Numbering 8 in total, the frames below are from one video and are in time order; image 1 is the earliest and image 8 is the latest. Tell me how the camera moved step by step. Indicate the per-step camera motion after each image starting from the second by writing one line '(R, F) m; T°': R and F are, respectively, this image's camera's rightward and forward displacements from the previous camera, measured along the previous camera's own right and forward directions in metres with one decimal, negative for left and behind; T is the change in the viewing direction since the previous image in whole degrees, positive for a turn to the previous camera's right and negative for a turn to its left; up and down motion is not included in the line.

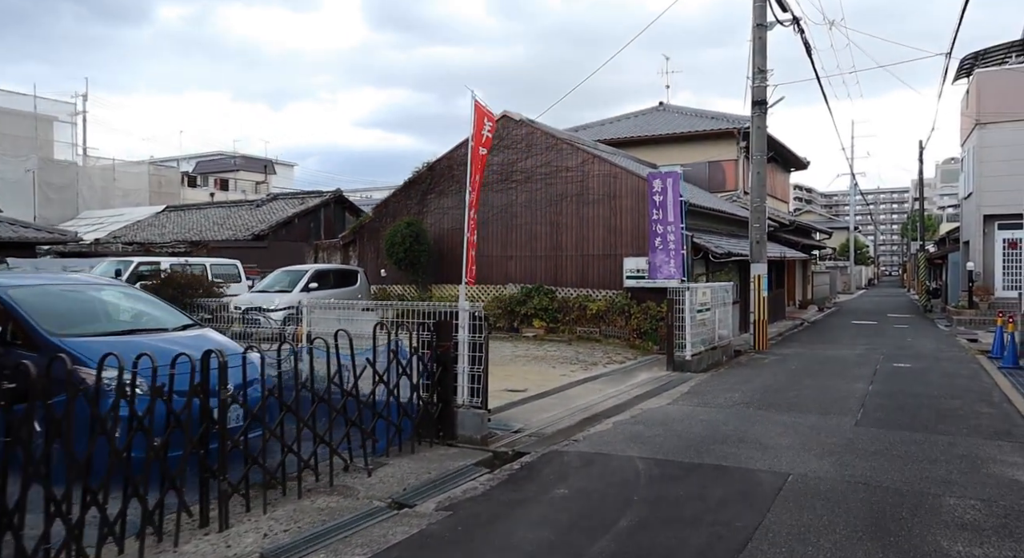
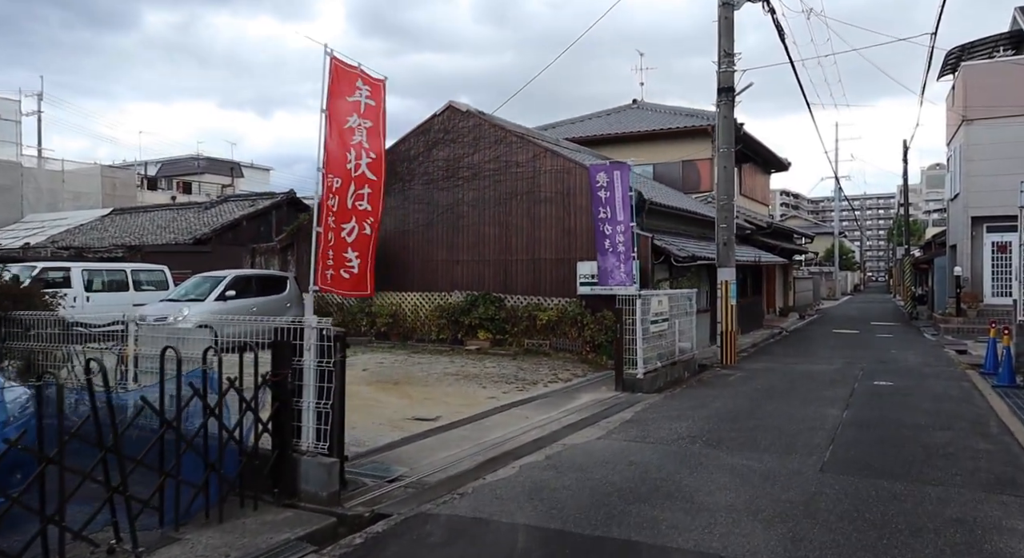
(+0.9, +1.6) m; +1°
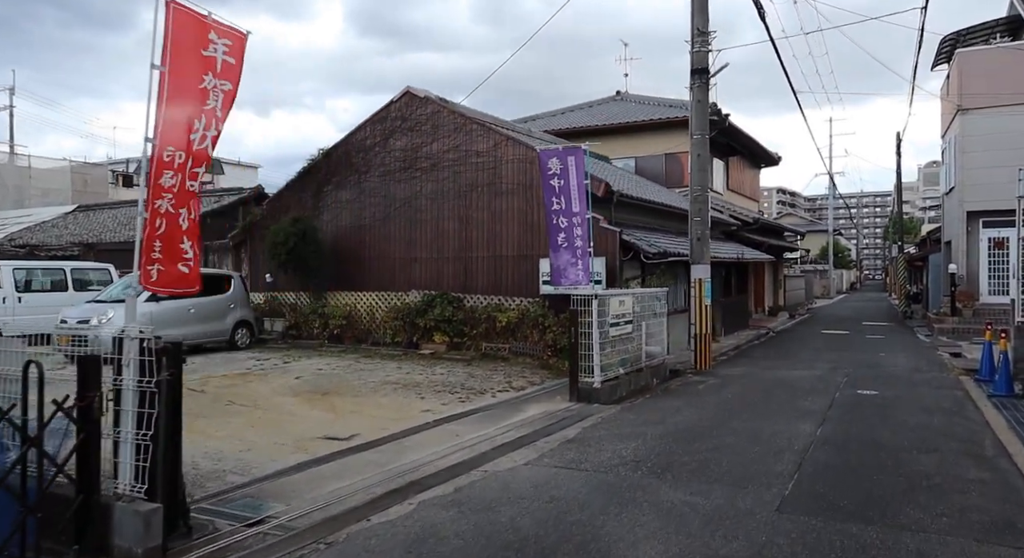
(+0.7, +1.1) m; 0°
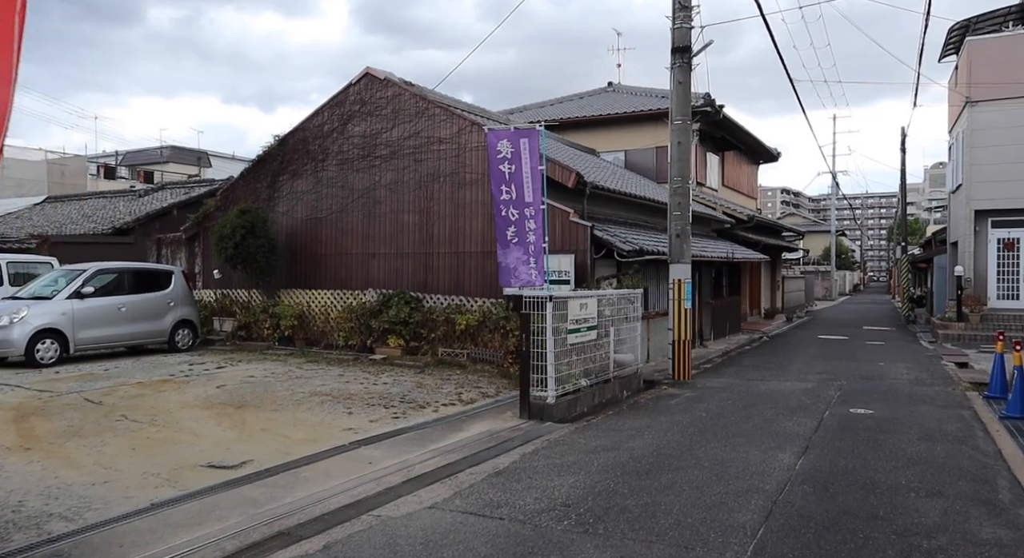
(+0.7, +1.2) m; 0°
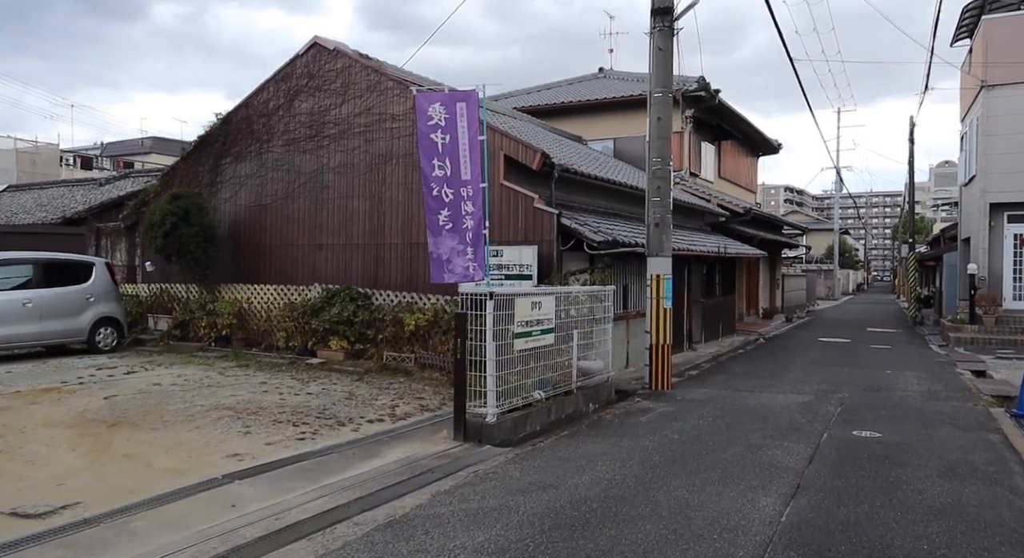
(+0.7, +1.5) m; 0°
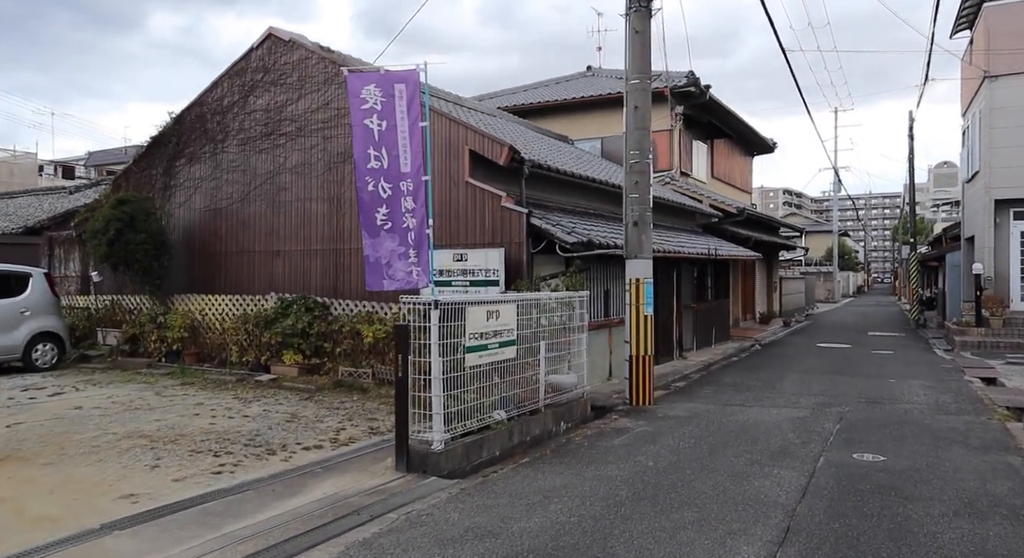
(+0.4, +0.9) m; 0°
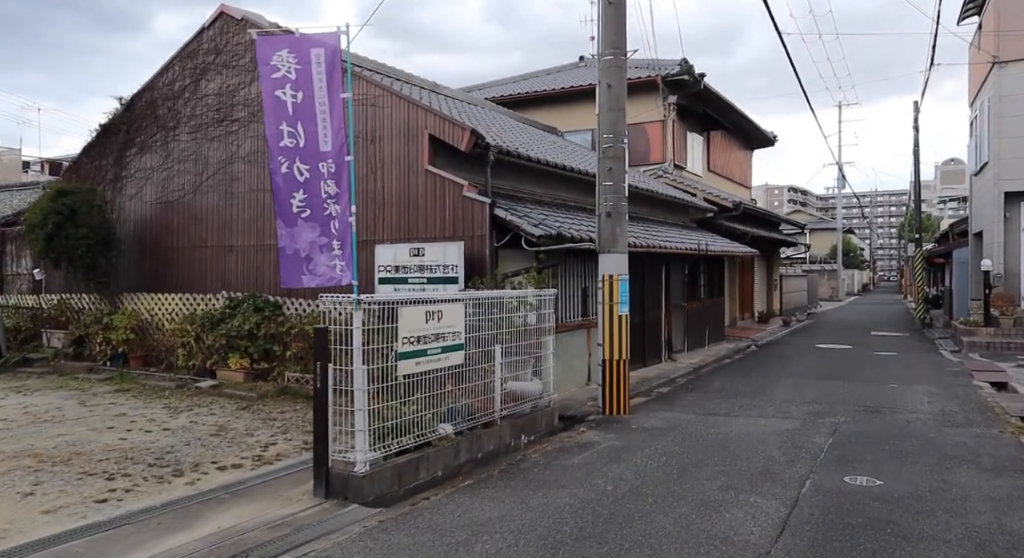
(+0.5, +0.9) m; 0°
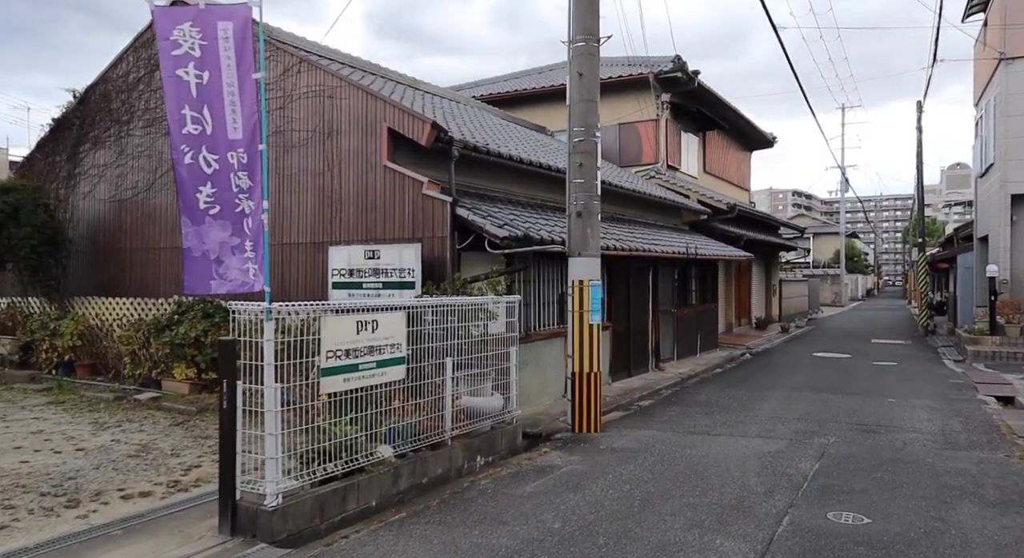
(+0.4, +0.7) m; 0°
